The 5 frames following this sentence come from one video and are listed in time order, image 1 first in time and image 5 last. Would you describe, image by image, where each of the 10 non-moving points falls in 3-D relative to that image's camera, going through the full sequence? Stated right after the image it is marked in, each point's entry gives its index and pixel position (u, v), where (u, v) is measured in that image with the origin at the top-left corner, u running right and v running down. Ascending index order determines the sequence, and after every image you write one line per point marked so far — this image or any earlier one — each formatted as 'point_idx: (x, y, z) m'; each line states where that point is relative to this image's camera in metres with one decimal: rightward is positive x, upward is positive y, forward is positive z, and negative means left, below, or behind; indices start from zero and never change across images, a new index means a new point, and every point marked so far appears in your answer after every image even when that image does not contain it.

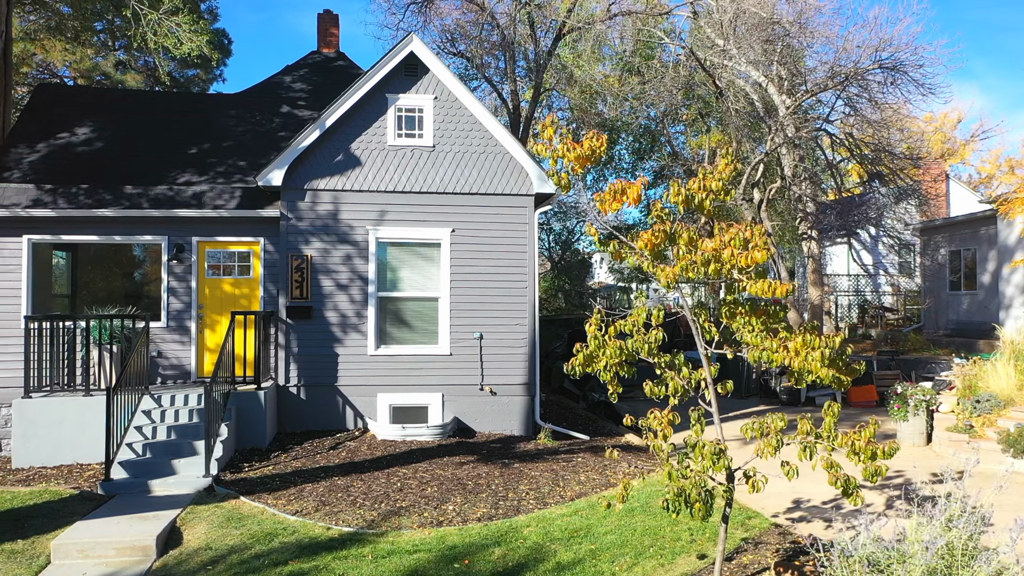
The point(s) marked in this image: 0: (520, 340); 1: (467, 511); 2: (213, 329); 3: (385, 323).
0: (+0.1, -0.6, +9.7) m
1: (-0.3, -1.8, +6.5) m
2: (-3.5, -0.5, +9.4) m
3: (-1.5, -0.4, +9.5) m
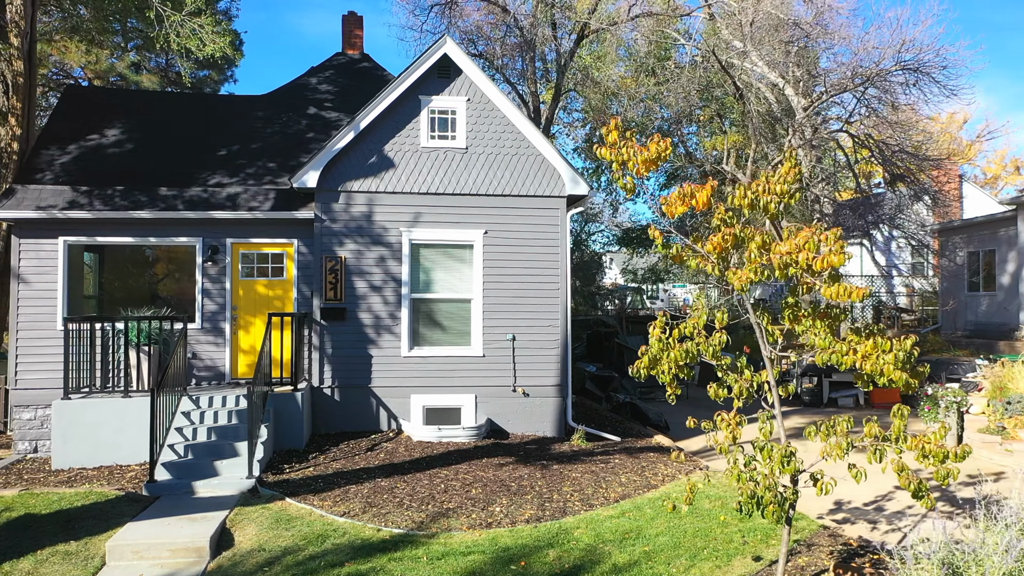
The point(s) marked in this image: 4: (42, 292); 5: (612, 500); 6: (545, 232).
0: (+0.5, -0.6, +9.7) m
1: (0.0, -1.8, +6.5) m
2: (-3.1, -0.5, +9.4) m
3: (-1.1, -0.4, +9.5) m
4: (-5.2, -0.1, +9.0) m
5: (+0.9, -1.8, +6.9) m
6: (+0.4, +0.7, +9.7) m
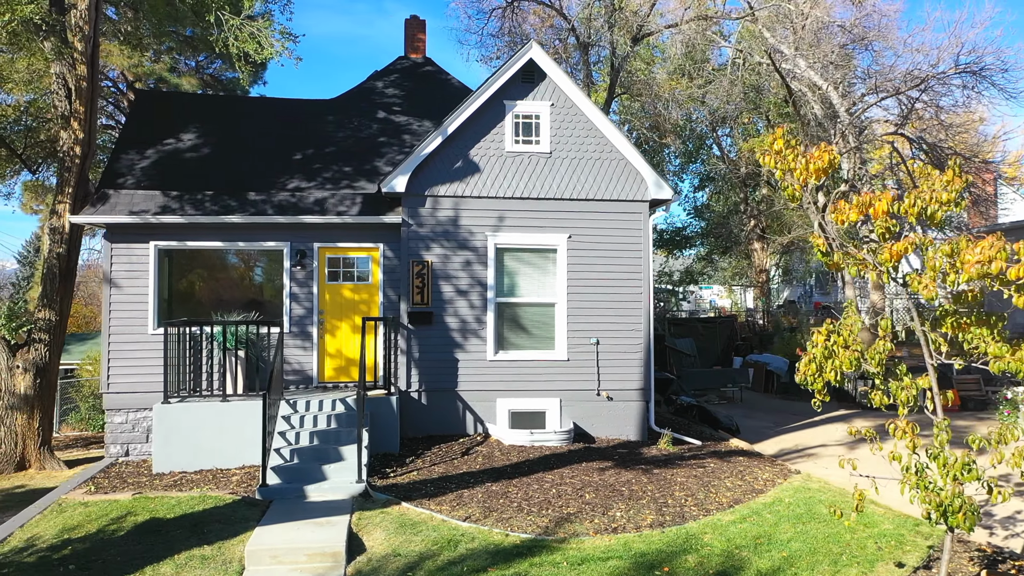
0: (+1.5, -0.7, +9.7) m
1: (+1.0, -1.9, +6.6) m
2: (-2.1, -0.5, +9.4) m
3: (-0.1, -0.5, +9.5) m
4: (-4.2, -0.1, +9.1) m
5: (+1.8, -1.9, +6.9) m
6: (+1.4, +0.6, +9.7) m
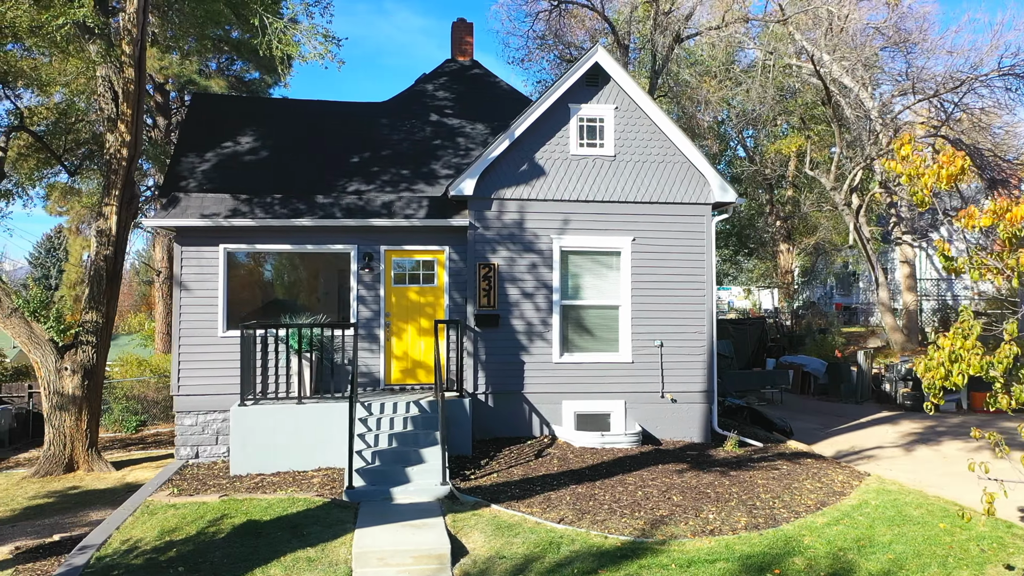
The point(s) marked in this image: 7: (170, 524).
0: (+2.3, -0.7, +9.7) m
1: (+1.8, -1.9, +6.6) m
2: (-1.3, -0.6, +9.5) m
3: (+0.7, -0.5, +9.6) m
4: (-3.5, -0.1, +9.1) m
5: (+2.6, -1.9, +7.0) m
6: (+2.2, +0.6, +9.8) m
7: (-2.8, -1.9, +6.6) m
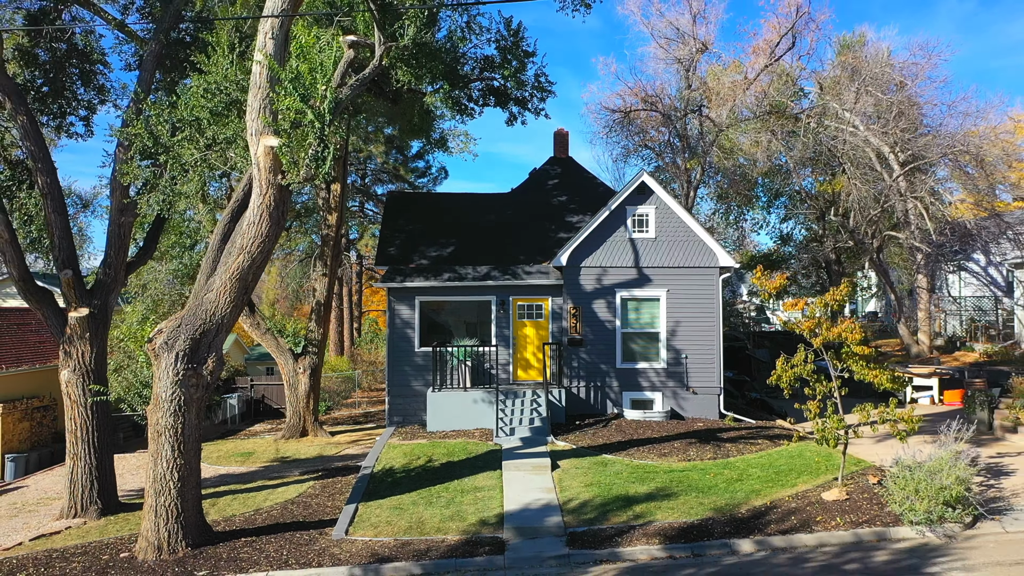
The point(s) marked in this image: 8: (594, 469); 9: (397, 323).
0: (+3.8, -1.4, +15.3) m
1: (+2.9, -2.5, +12.2) m
2: (+0.2, -1.2, +15.5) m
3: (+2.2, -1.1, +15.3) m
4: (-2.0, -0.8, +15.4) m
5: (+3.7, -2.5, +12.5) m
6: (+3.7, 0.0, +15.3) m
7: (-1.6, -2.6, +12.8) m
8: (+1.1, -2.6, +11.6) m
9: (-2.2, -0.7, +15.4) m
